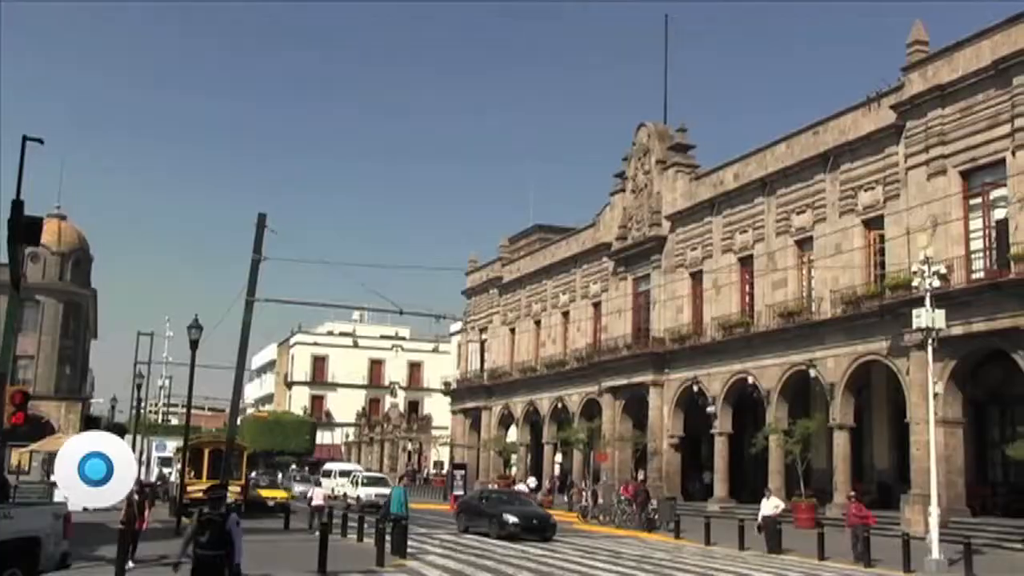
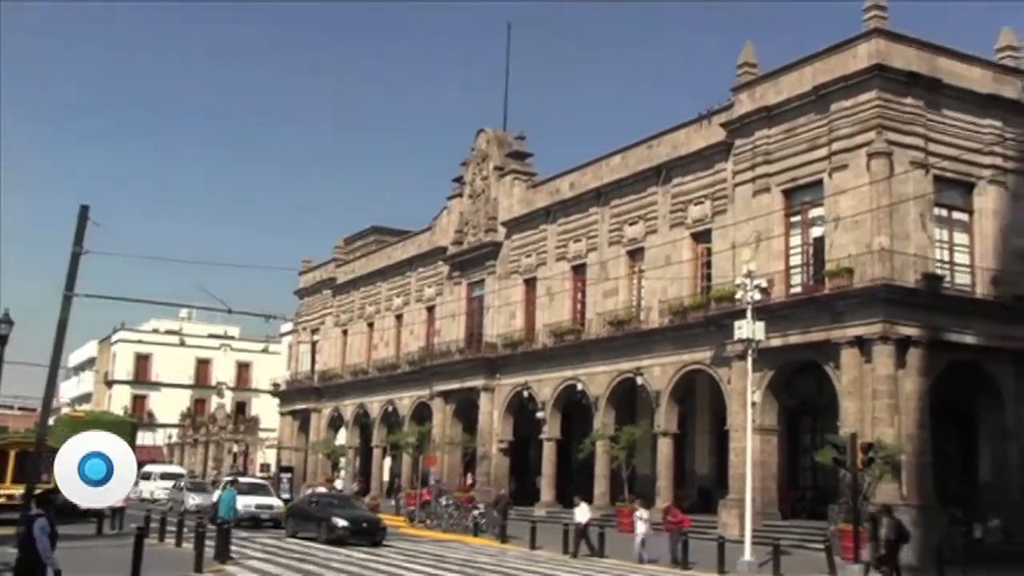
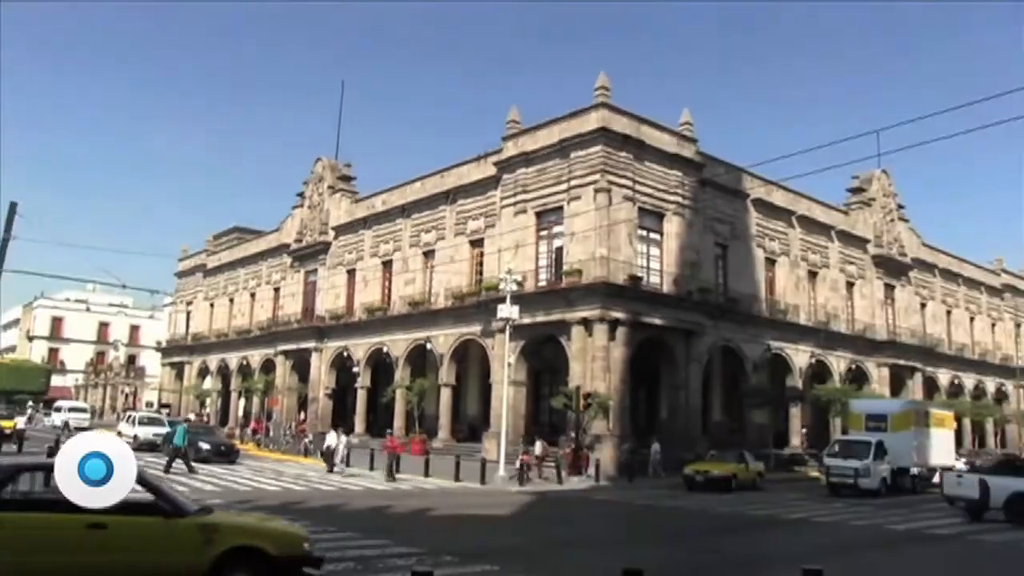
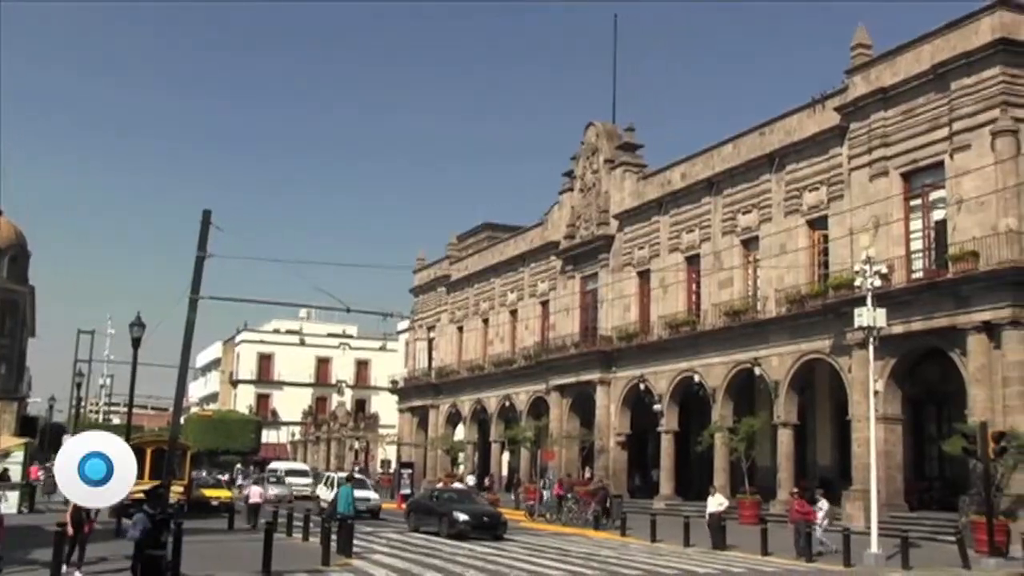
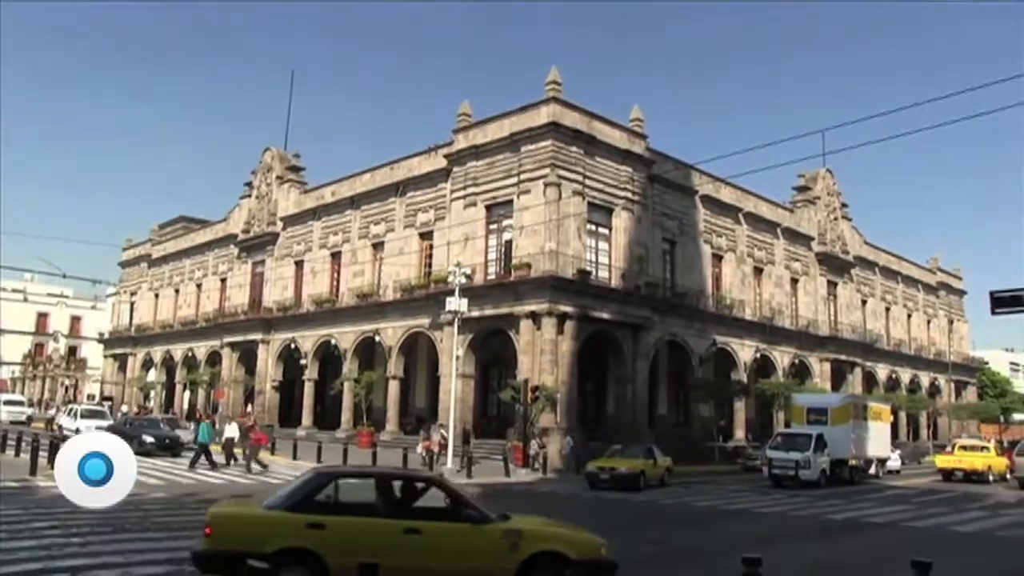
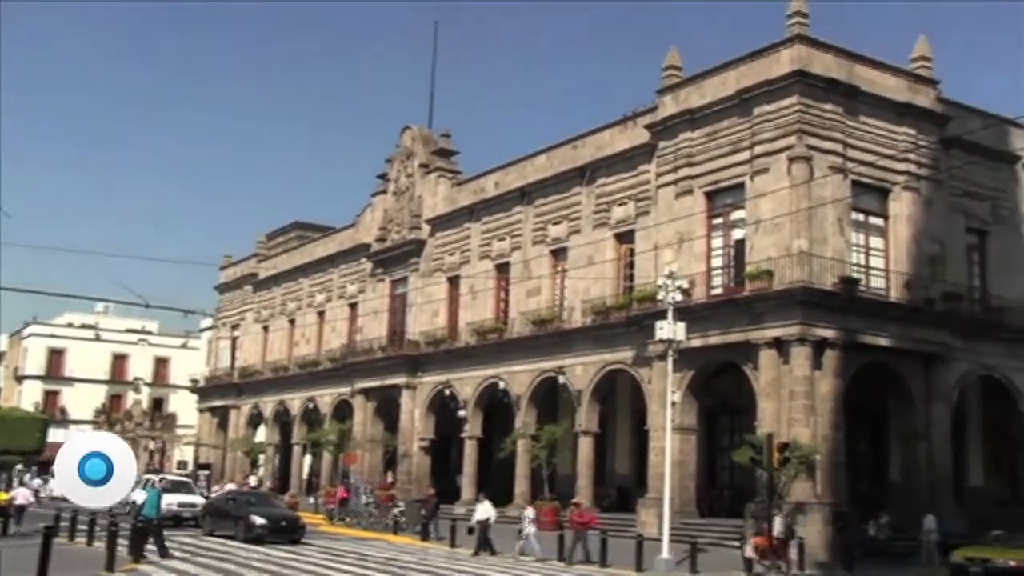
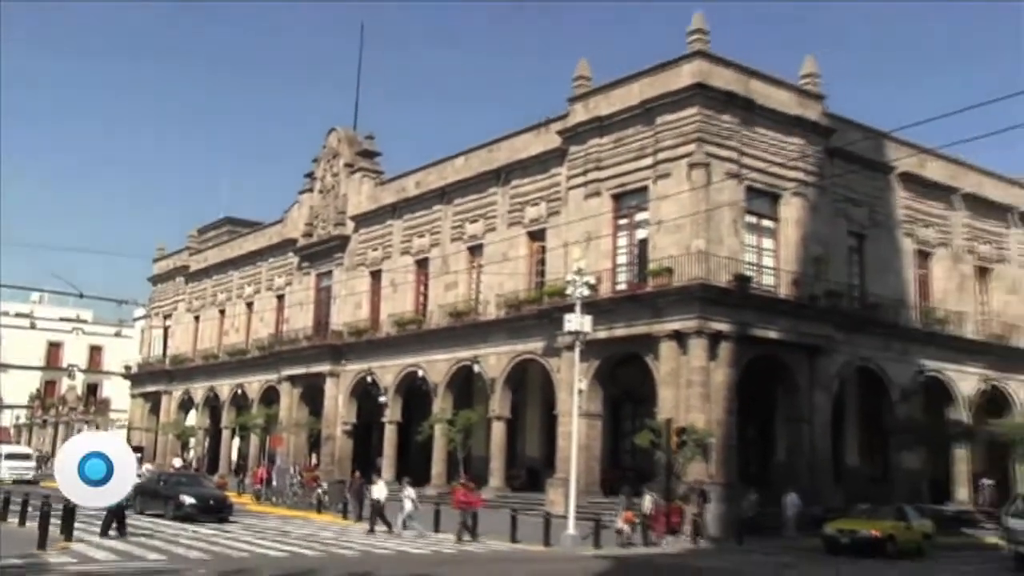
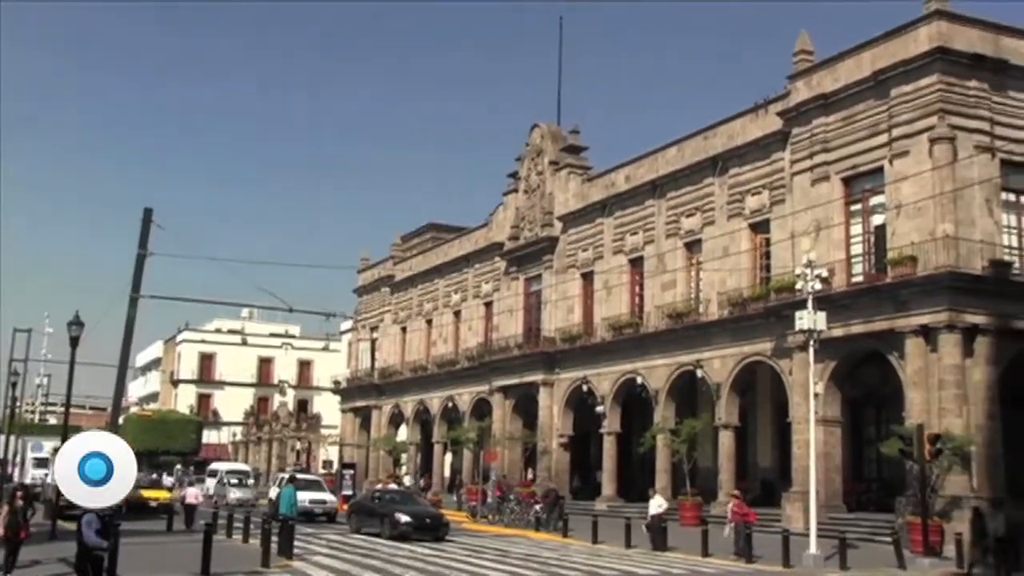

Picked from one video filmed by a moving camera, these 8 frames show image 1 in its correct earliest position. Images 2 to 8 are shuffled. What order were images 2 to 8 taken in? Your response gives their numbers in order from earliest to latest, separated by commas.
4, 8, 2, 6, 7, 3, 5
